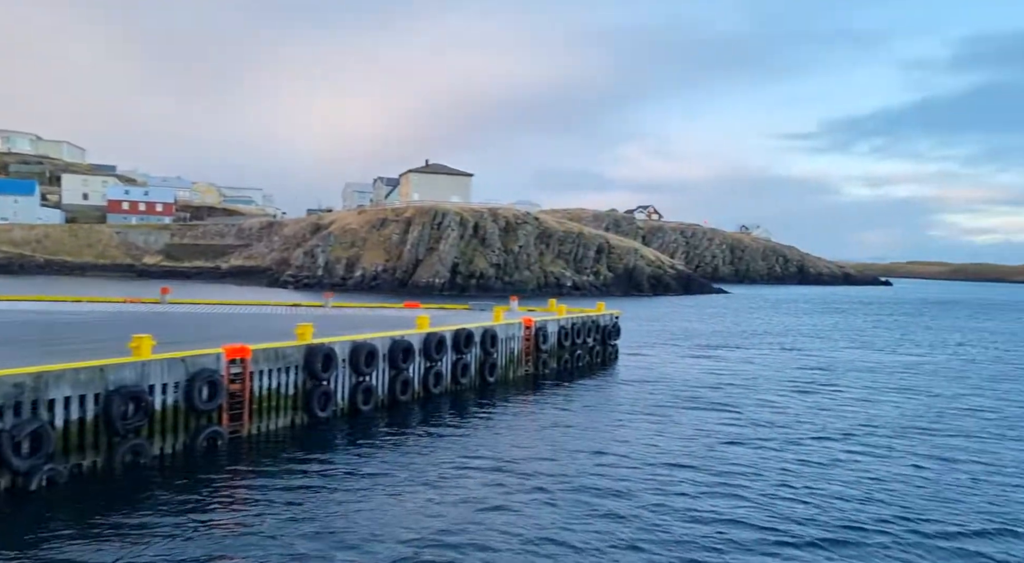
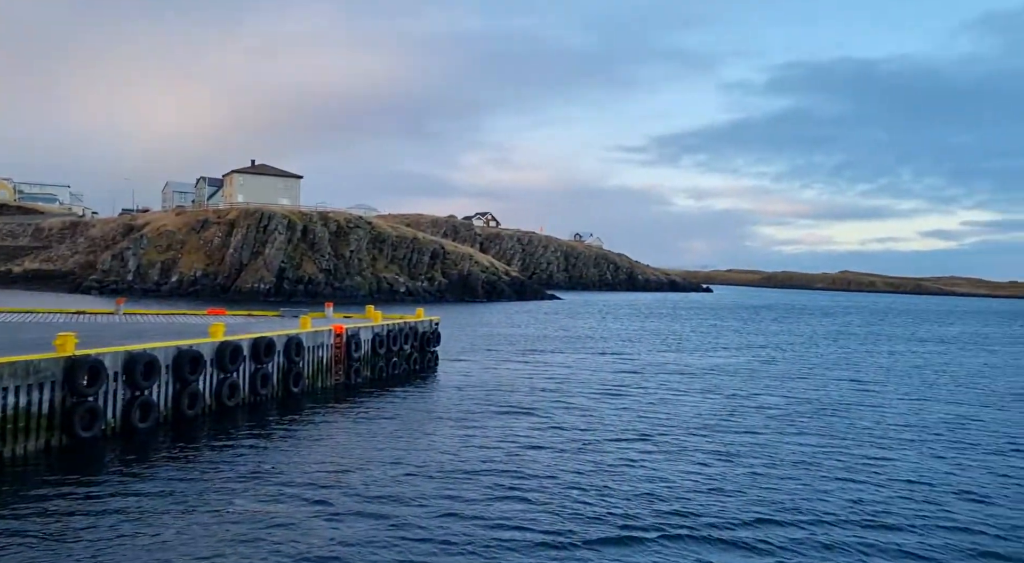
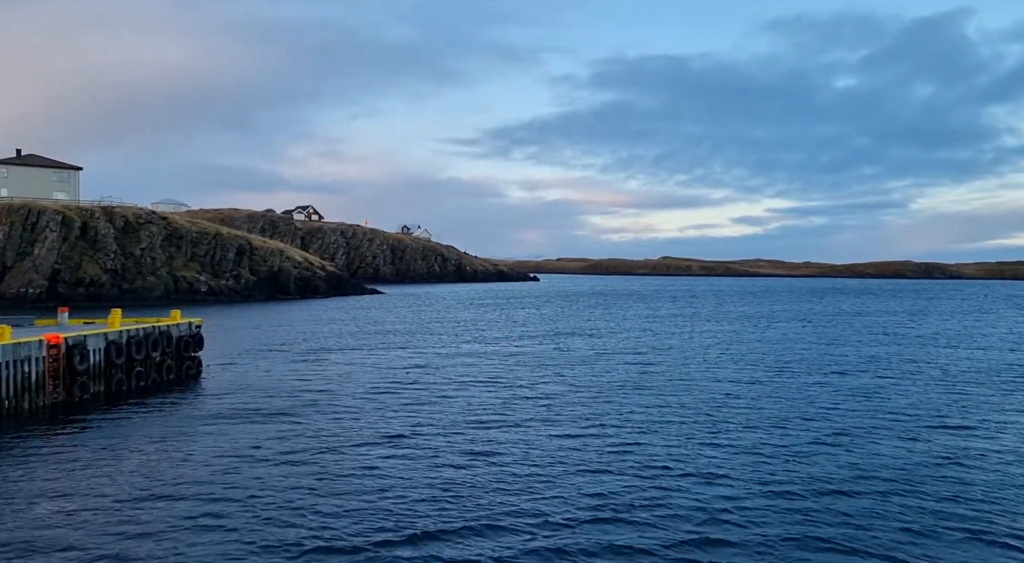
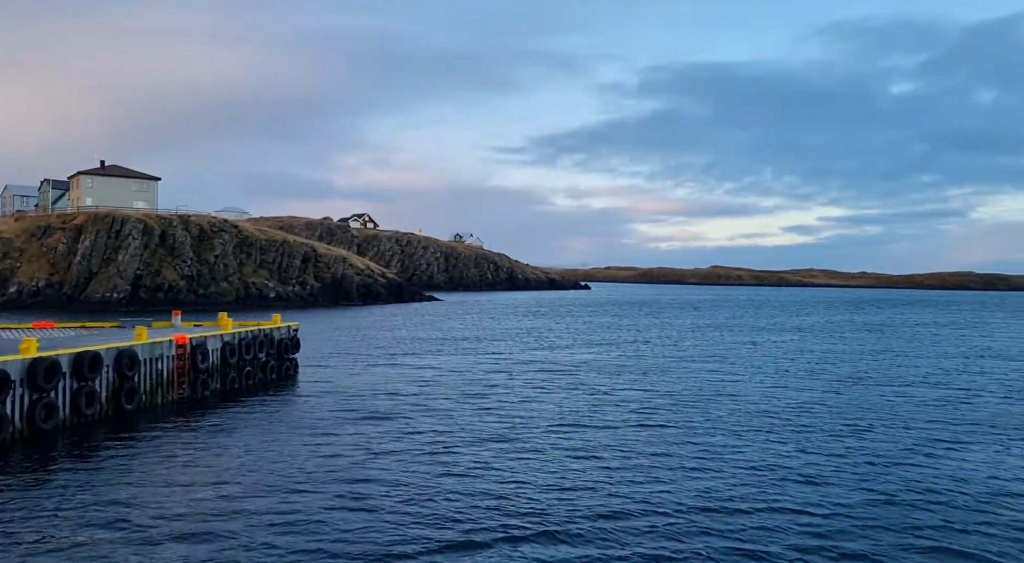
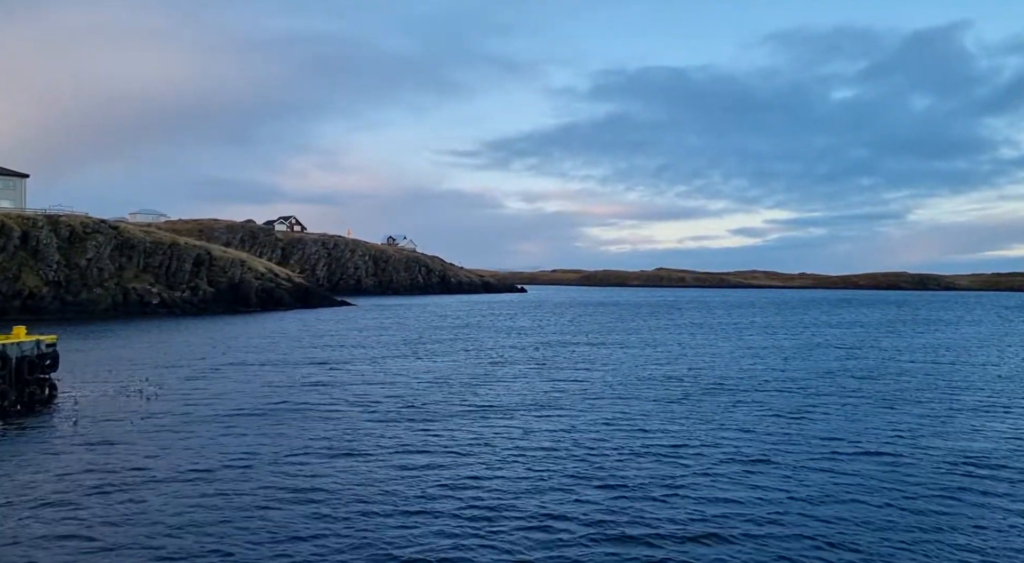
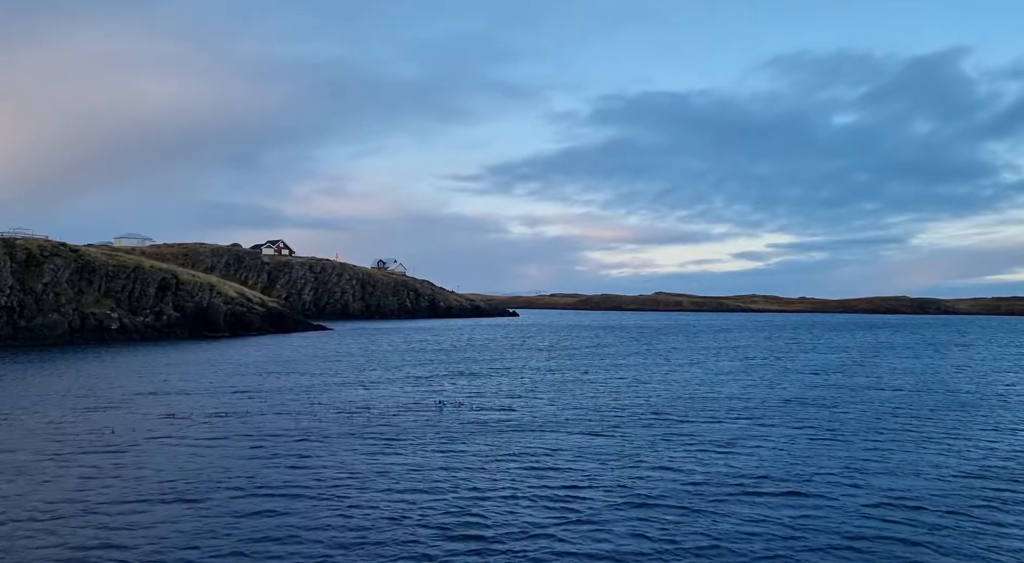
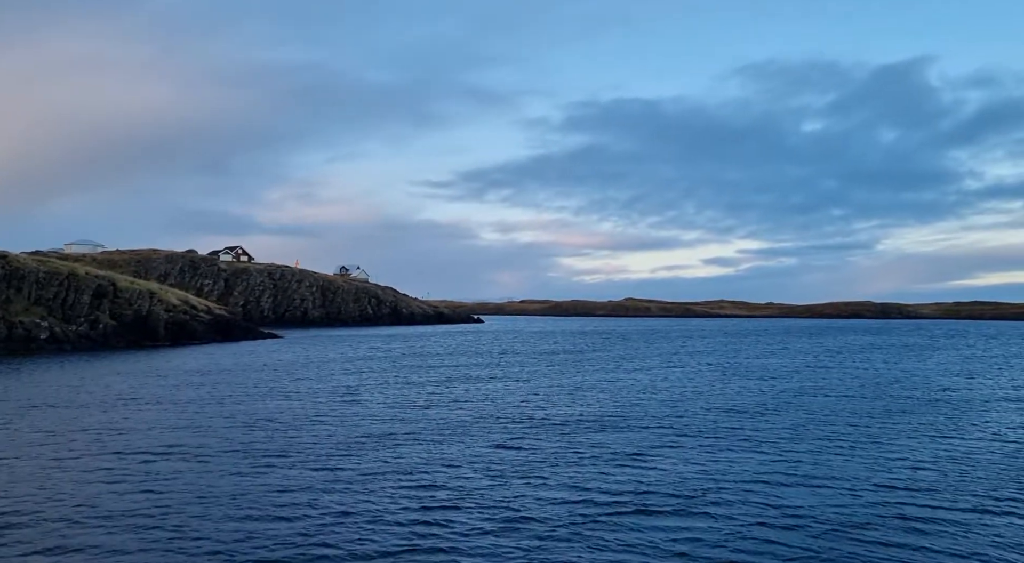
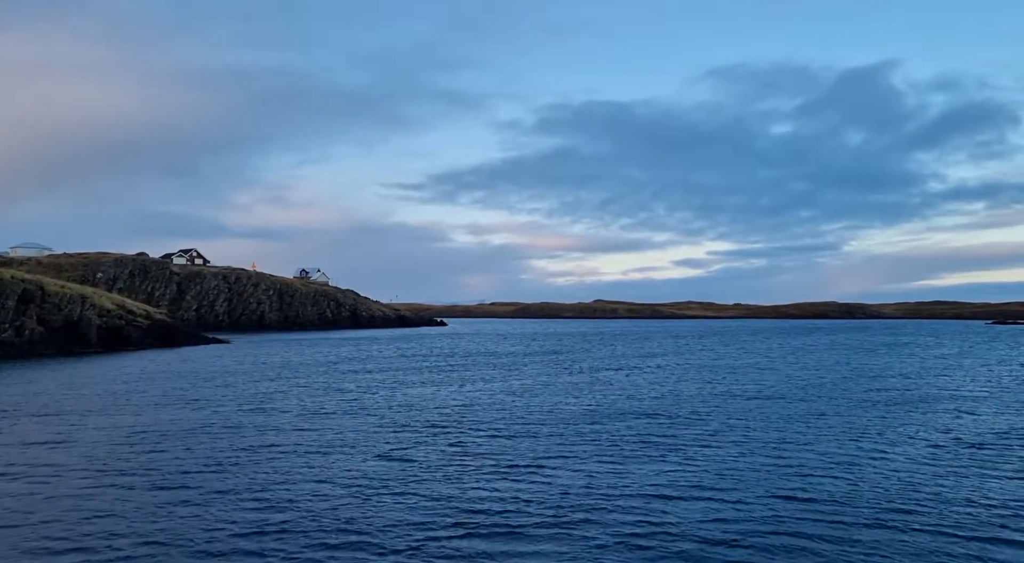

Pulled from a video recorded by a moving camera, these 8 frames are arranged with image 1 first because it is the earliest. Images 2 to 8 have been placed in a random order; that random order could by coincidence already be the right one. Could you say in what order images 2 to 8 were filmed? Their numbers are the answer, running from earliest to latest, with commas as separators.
2, 4, 3, 5, 6, 7, 8
